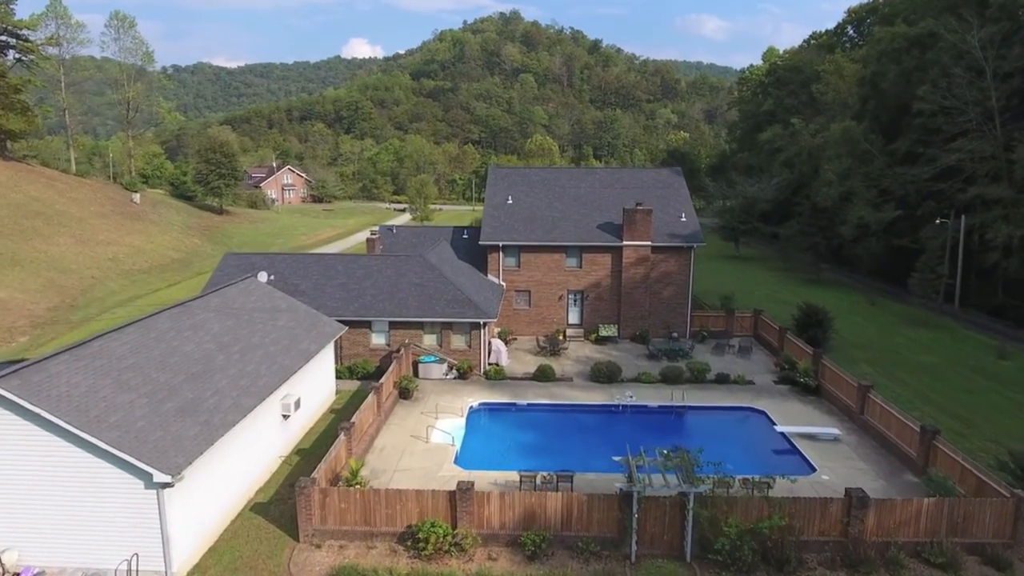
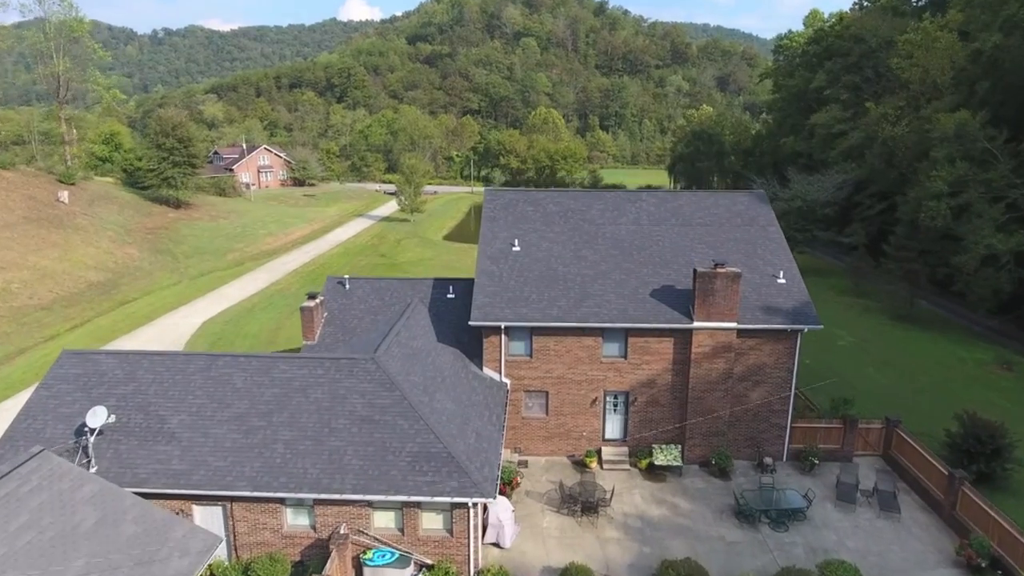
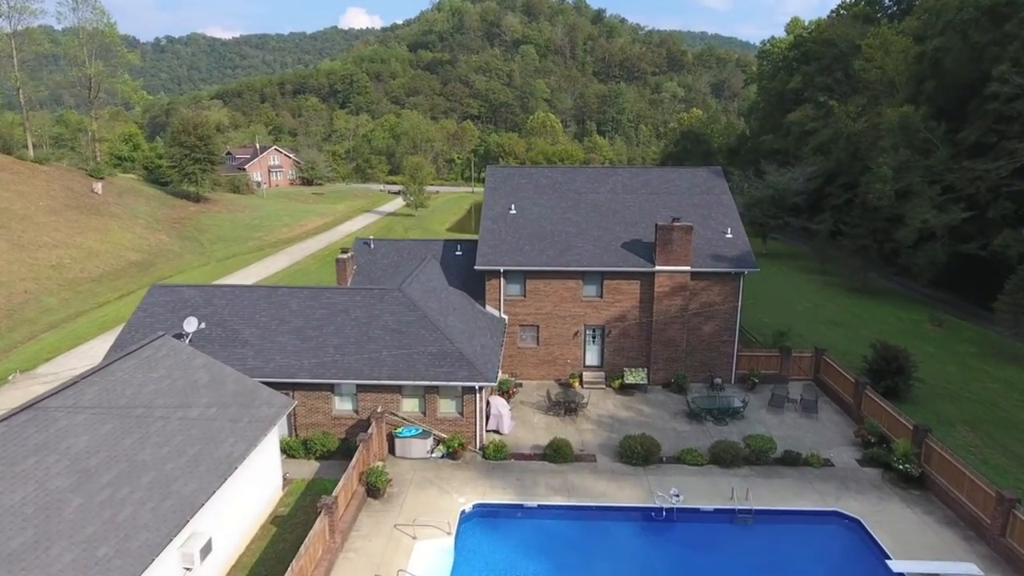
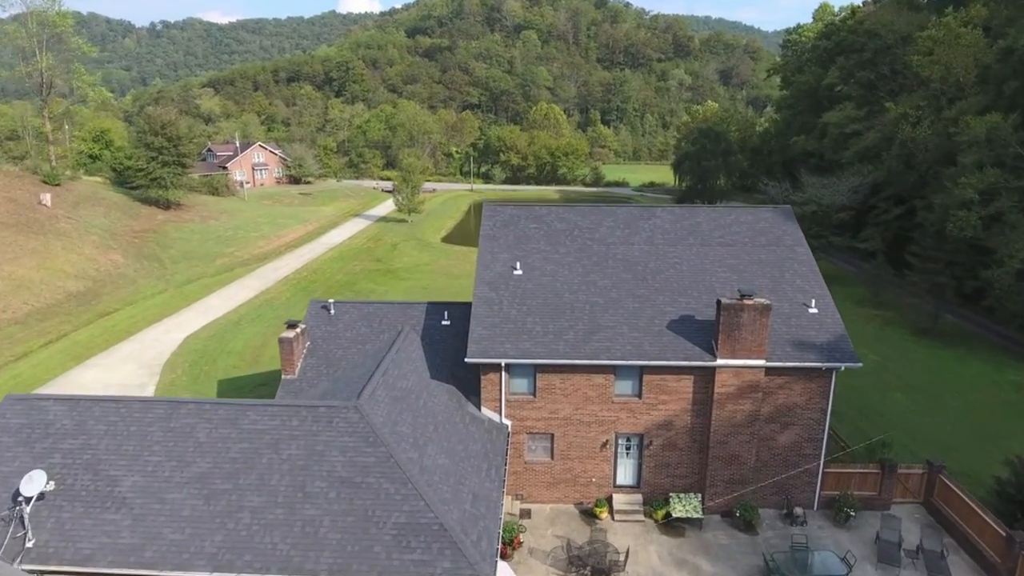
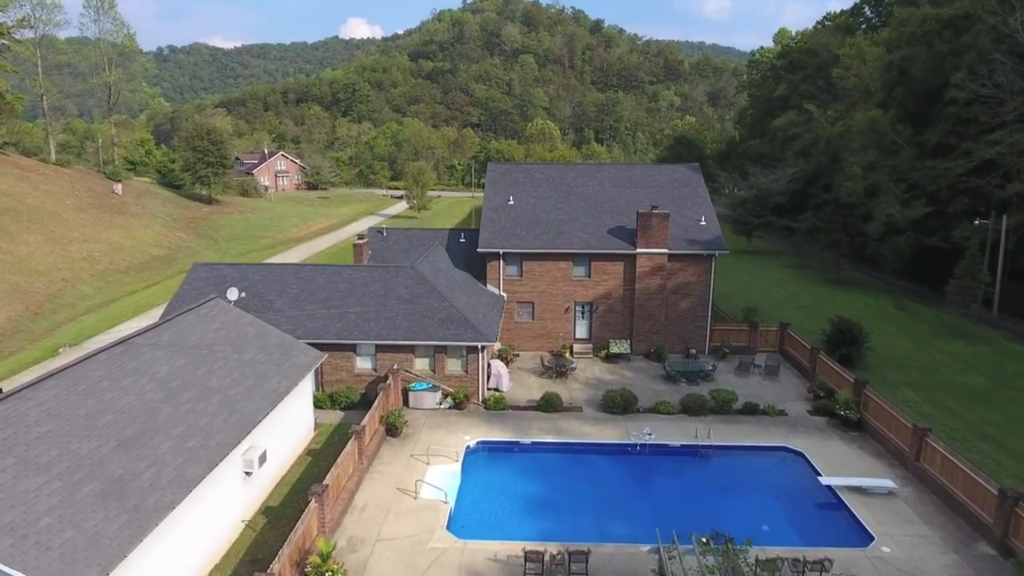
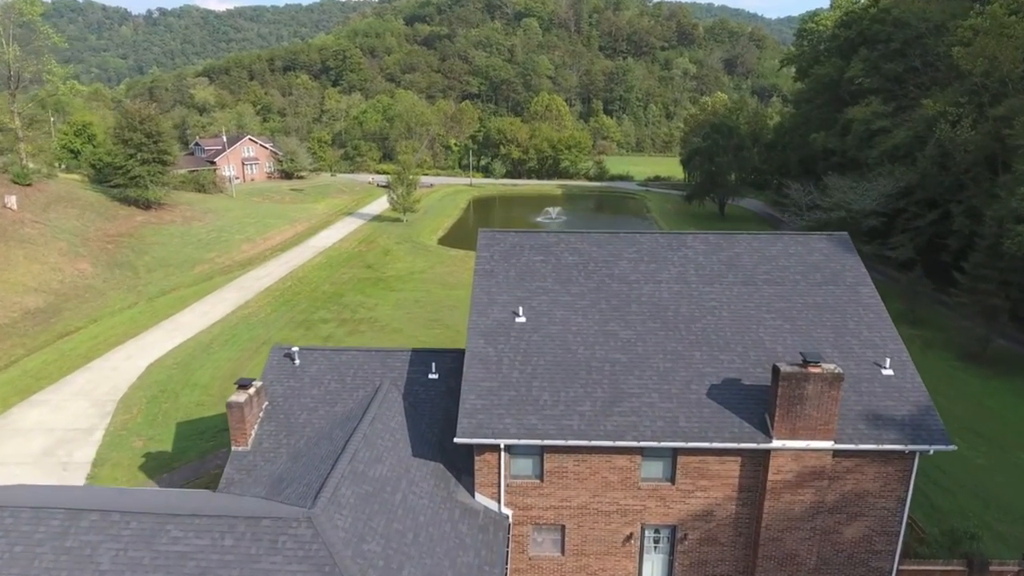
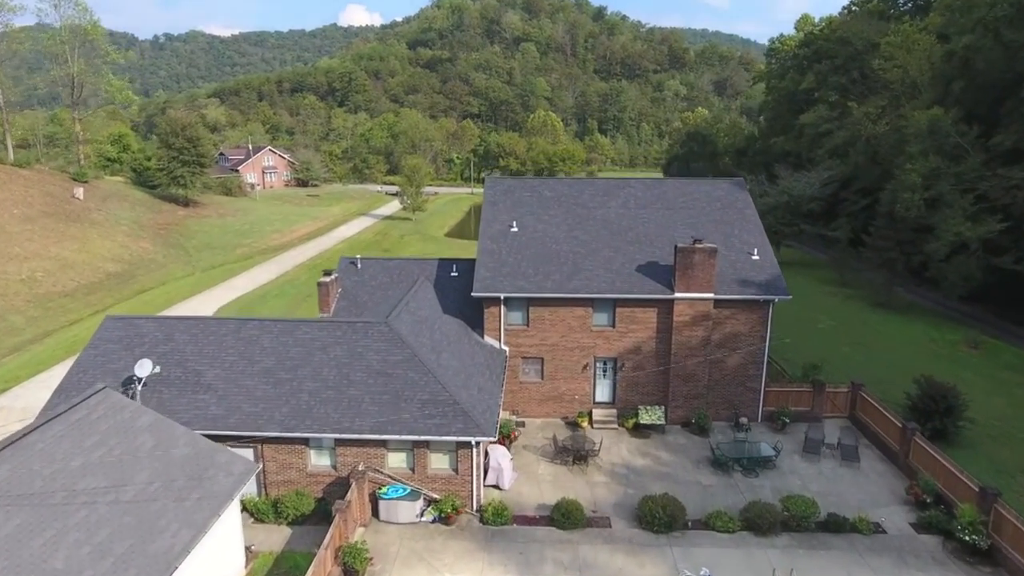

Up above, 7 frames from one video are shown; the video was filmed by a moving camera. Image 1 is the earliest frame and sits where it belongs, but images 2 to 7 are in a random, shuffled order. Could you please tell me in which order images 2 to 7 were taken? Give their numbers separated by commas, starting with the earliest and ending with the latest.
5, 3, 7, 2, 4, 6
